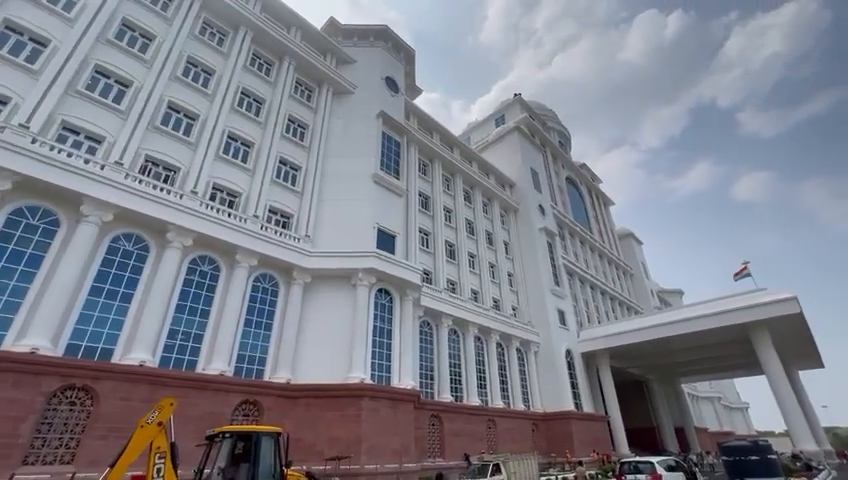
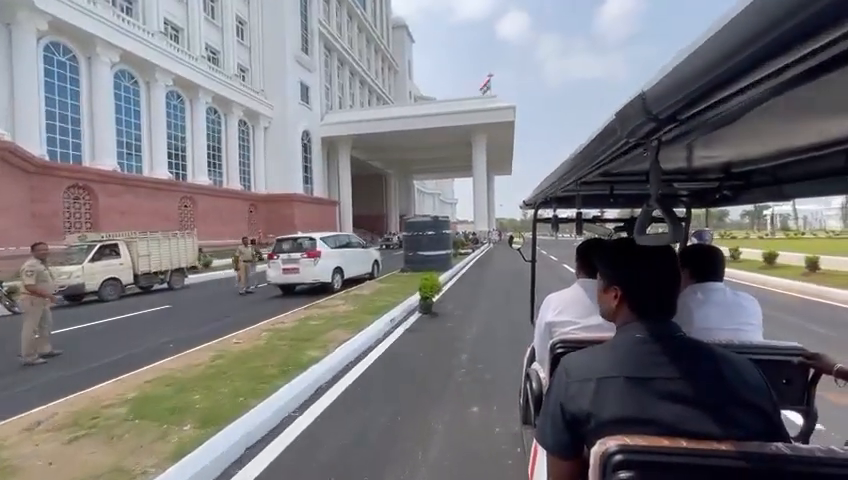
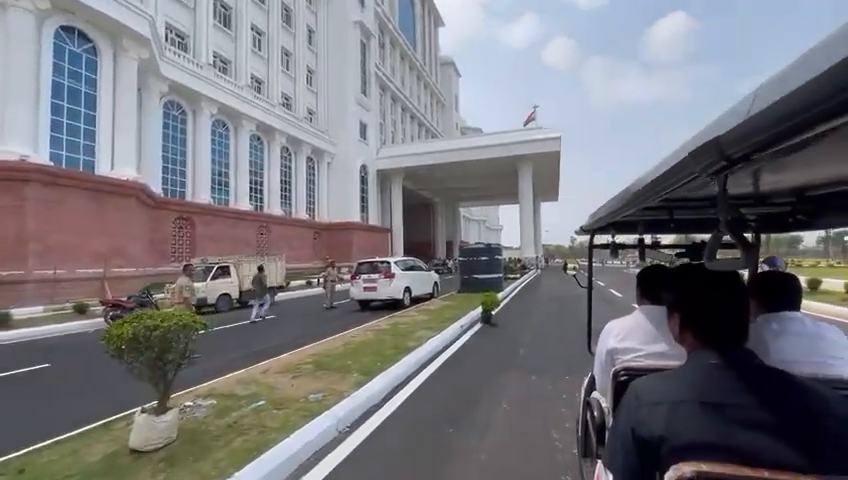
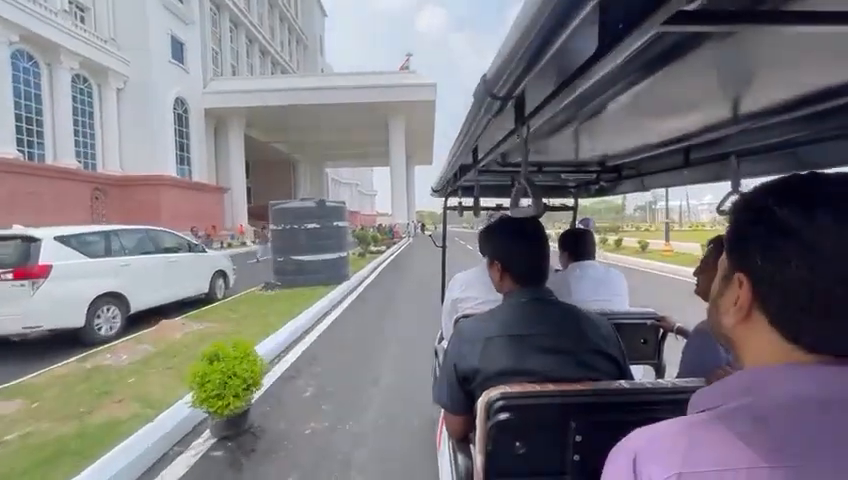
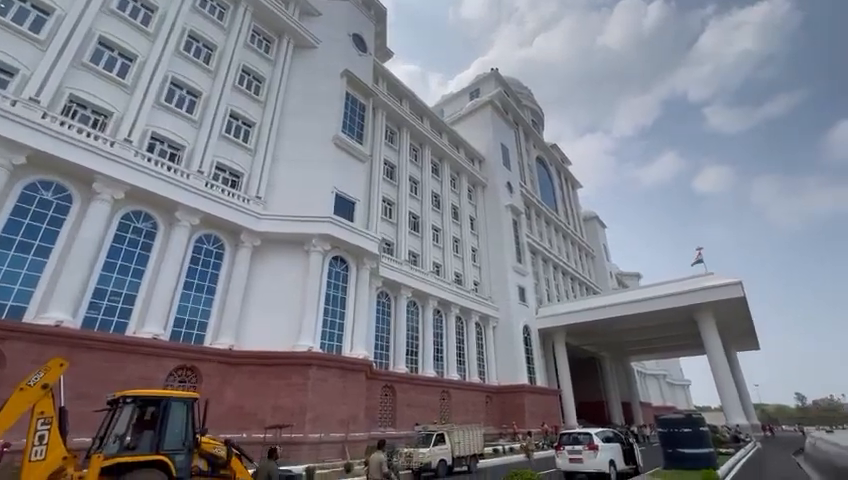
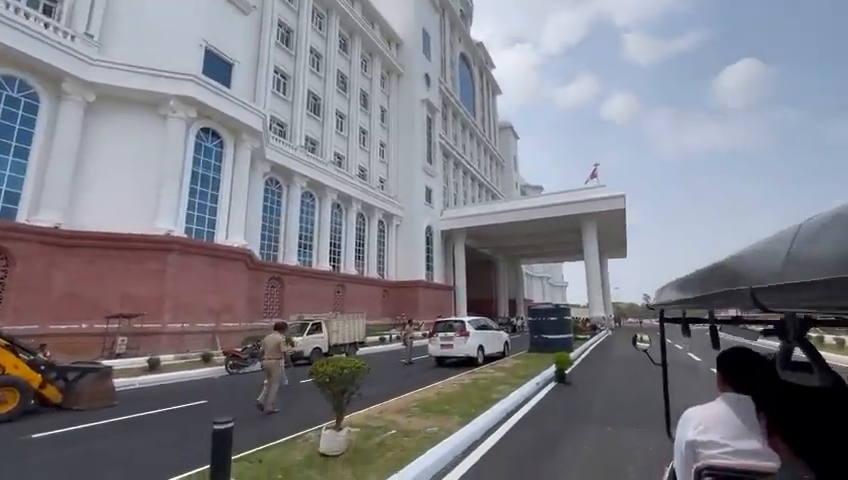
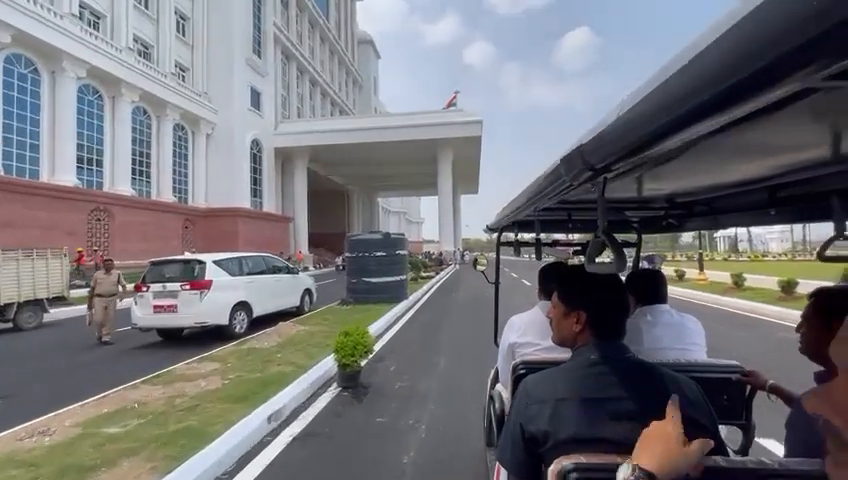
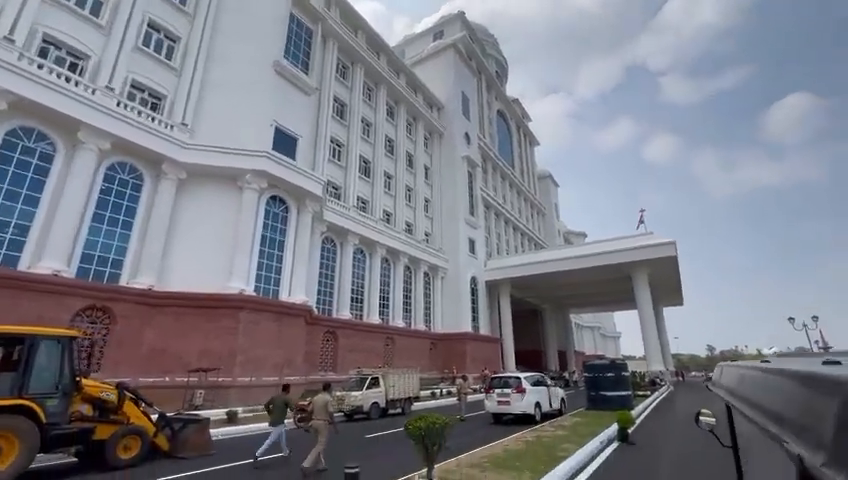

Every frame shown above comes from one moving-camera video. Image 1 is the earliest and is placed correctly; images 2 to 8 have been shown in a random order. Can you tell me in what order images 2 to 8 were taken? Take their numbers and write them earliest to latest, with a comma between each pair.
5, 8, 6, 3, 2, 7, 4
